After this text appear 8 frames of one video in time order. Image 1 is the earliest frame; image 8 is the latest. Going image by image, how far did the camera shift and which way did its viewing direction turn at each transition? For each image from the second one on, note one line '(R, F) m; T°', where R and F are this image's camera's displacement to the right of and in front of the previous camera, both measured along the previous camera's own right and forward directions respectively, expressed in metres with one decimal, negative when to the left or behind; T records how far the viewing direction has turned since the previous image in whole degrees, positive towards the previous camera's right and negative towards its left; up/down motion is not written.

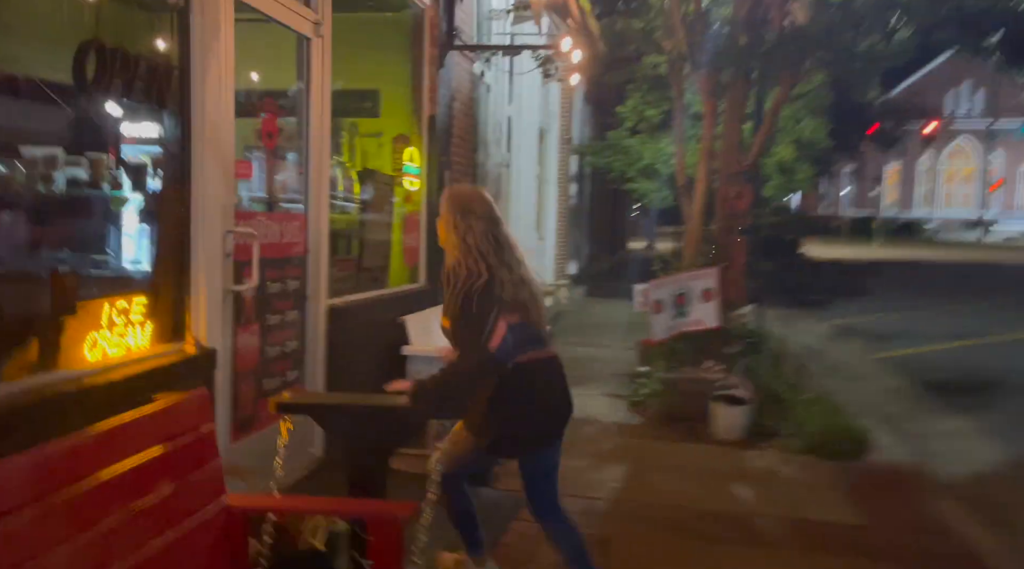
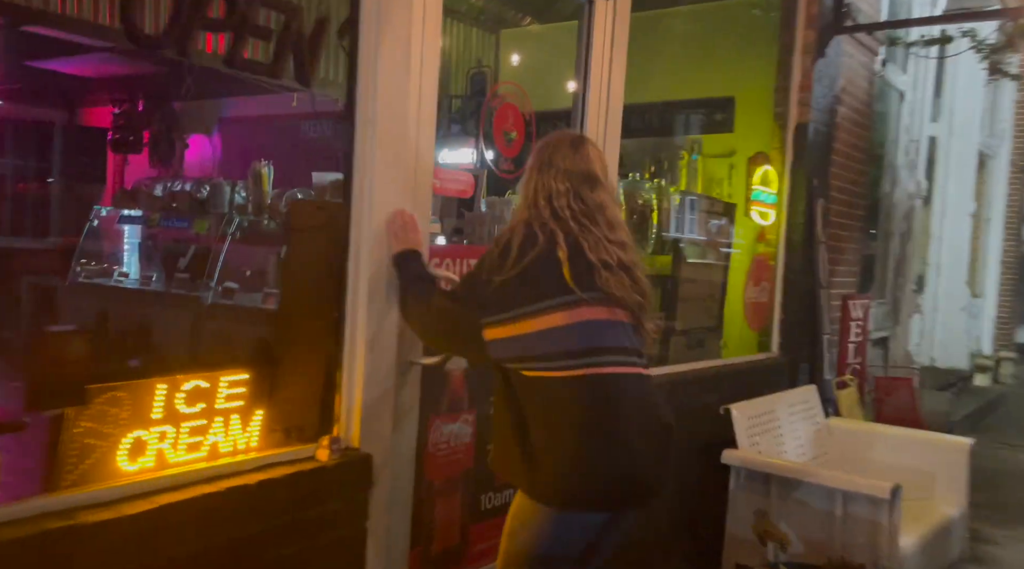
(+0.1, +1.5) m; -26°
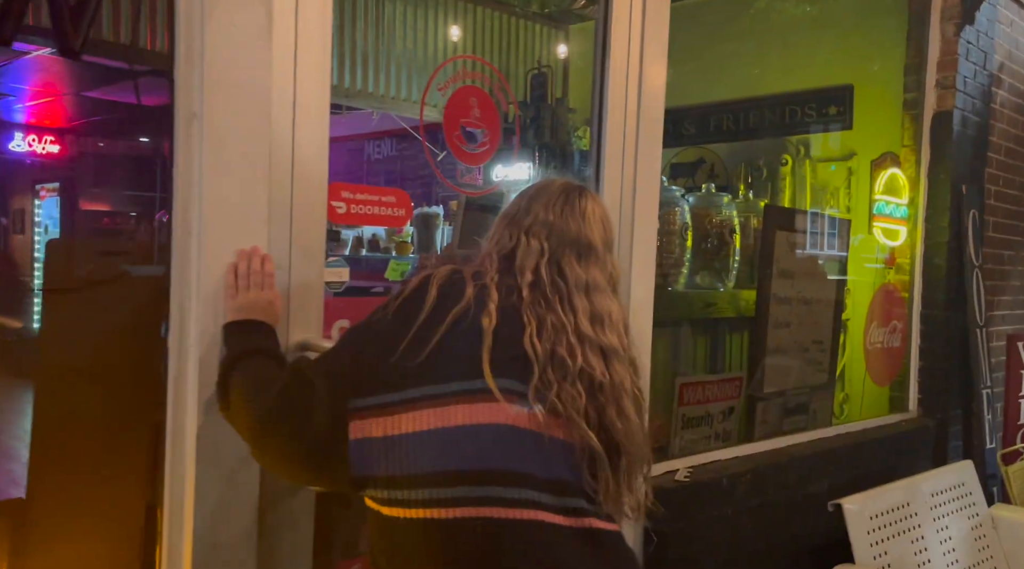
(+0.3, +0.9) m; -9°
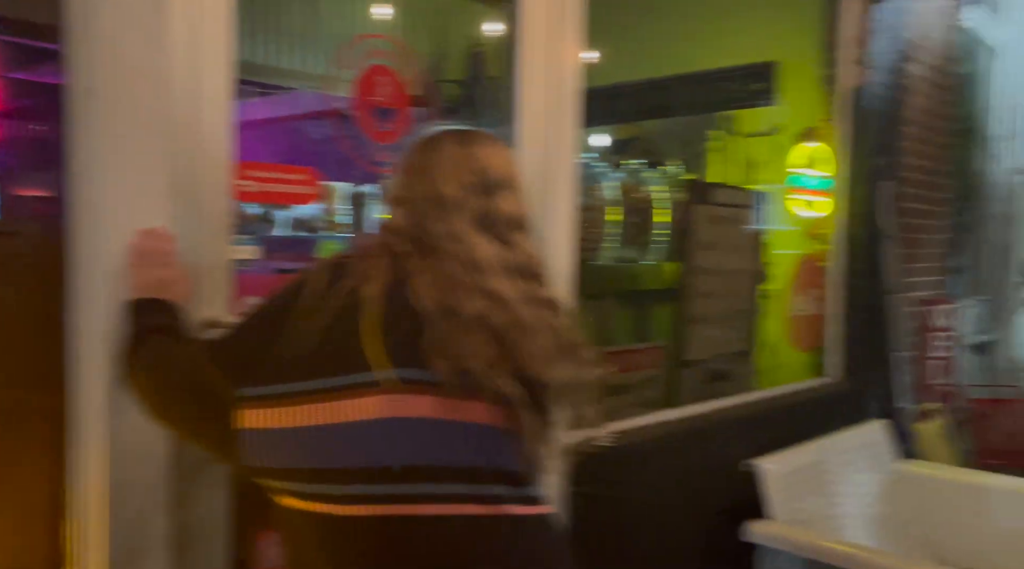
(+0.1, -0.1) m; +3°
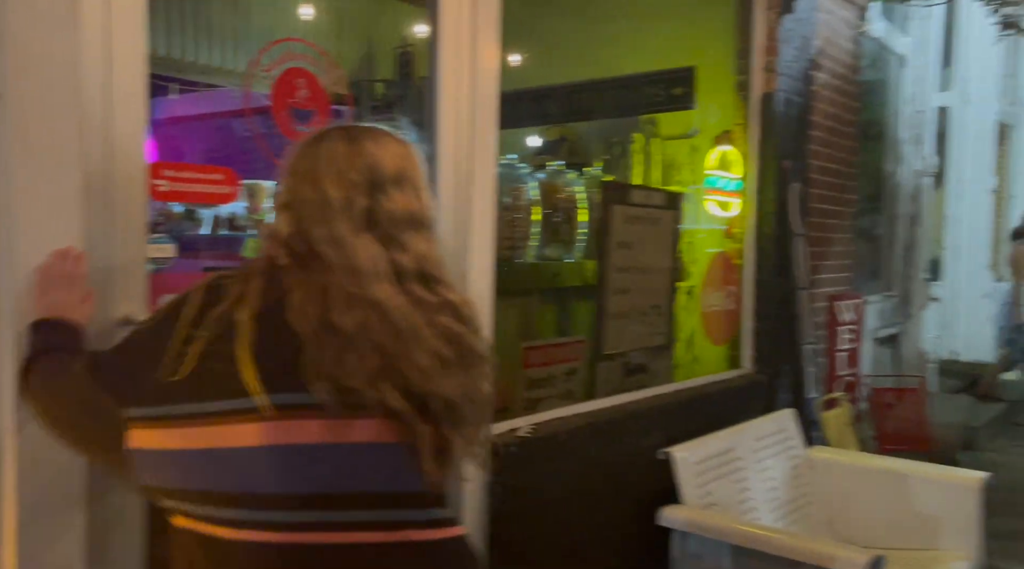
(0.0, -0.1) m; +4°
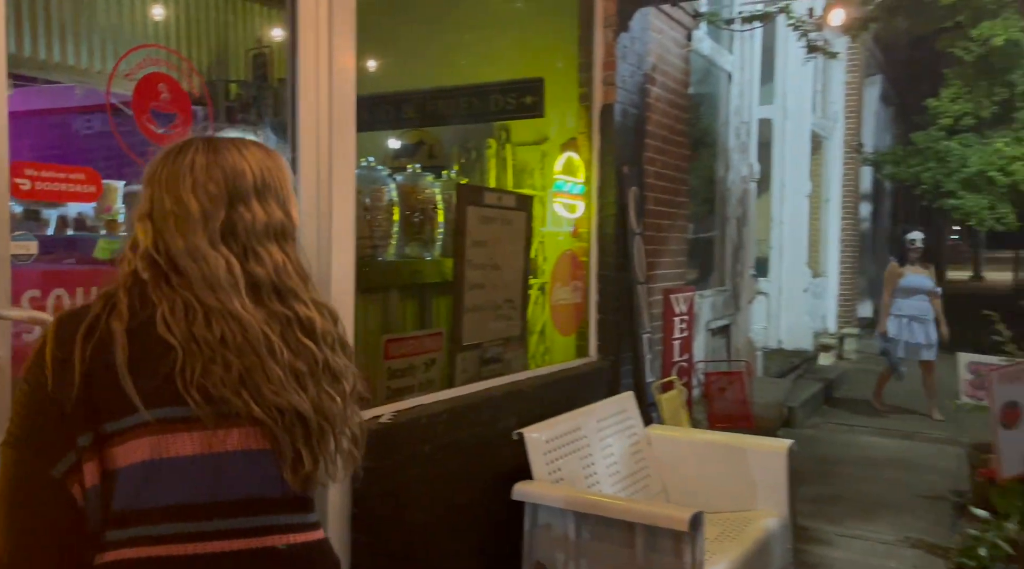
(0.0, -0.2) m; +9°
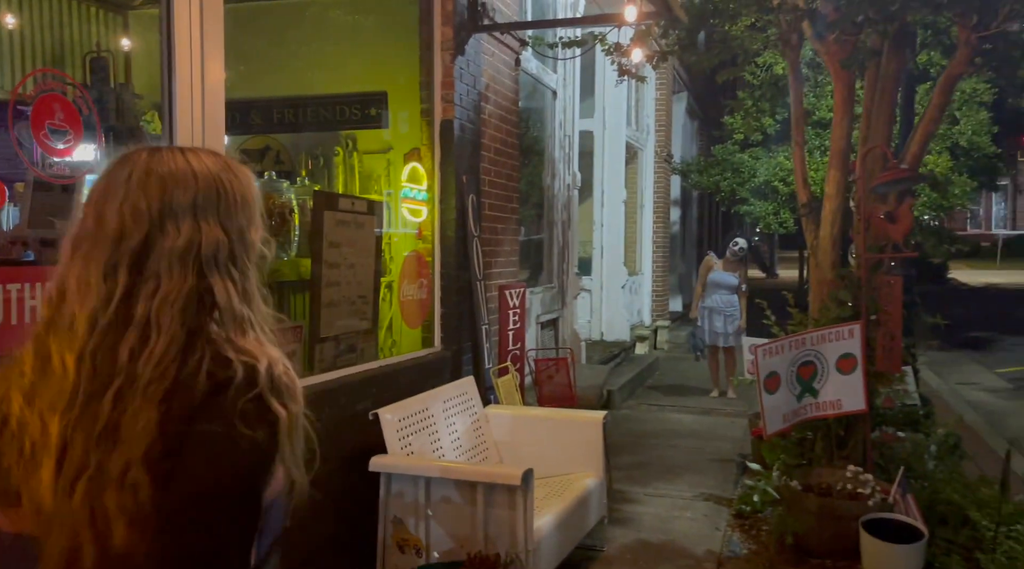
(-0.1, -0.5) m; +11°
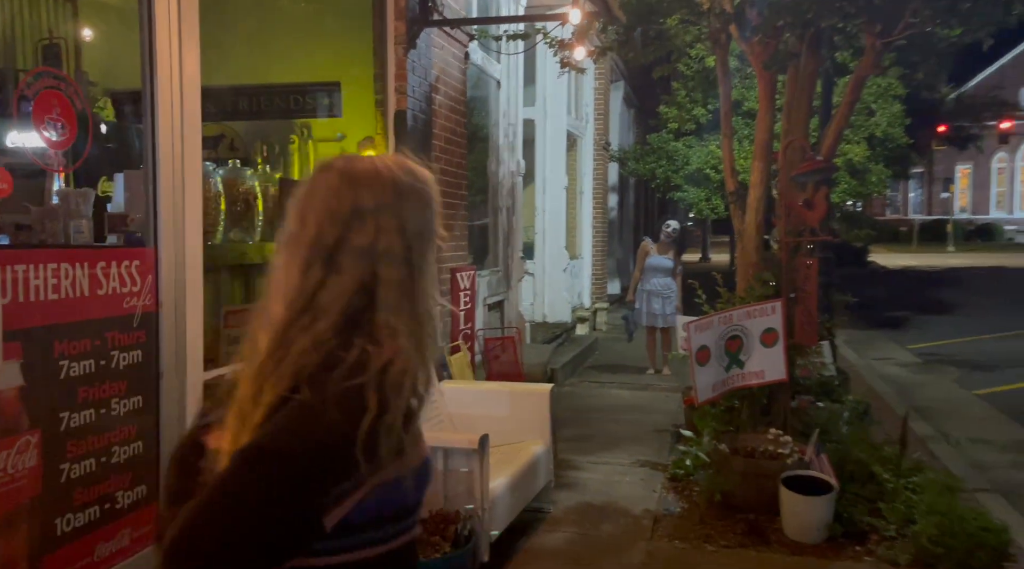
(-0.1, -0.3) m; +4°
